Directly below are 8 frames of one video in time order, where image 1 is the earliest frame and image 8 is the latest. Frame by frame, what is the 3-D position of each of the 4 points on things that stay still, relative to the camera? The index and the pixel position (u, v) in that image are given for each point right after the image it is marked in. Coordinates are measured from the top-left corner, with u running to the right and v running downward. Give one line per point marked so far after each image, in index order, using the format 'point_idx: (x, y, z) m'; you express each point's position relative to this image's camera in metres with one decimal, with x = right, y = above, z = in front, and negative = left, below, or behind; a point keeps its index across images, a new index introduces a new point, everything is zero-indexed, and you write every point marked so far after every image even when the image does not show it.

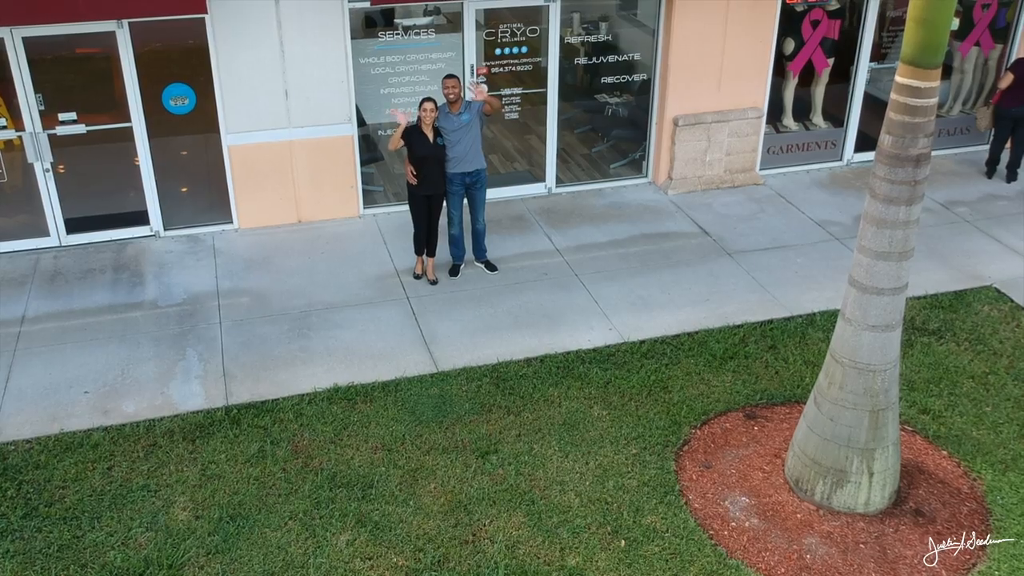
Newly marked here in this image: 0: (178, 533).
0: (-1.9, -1.4, +5.0) m
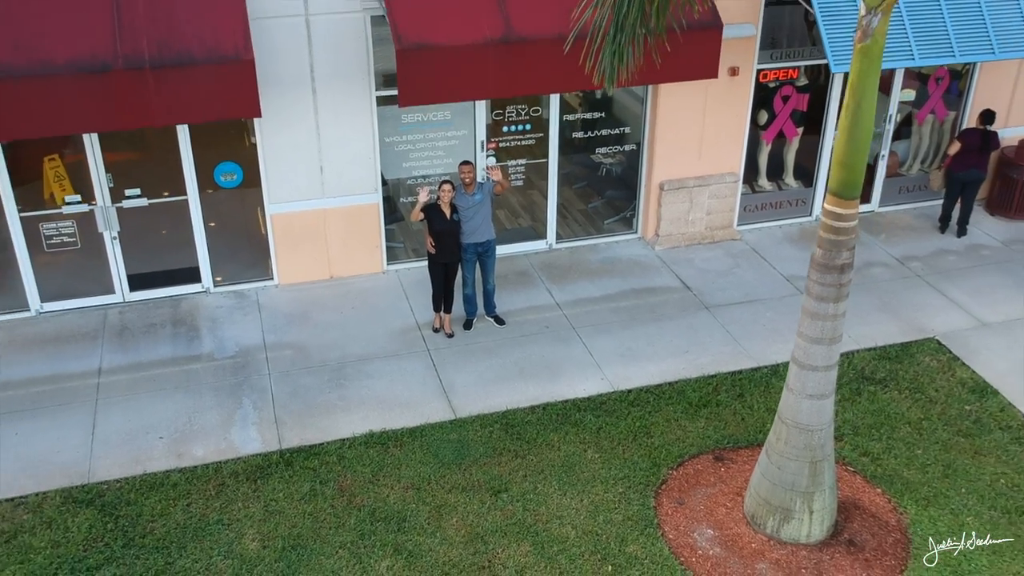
0: (-1.8, -1.9, +6.2) m
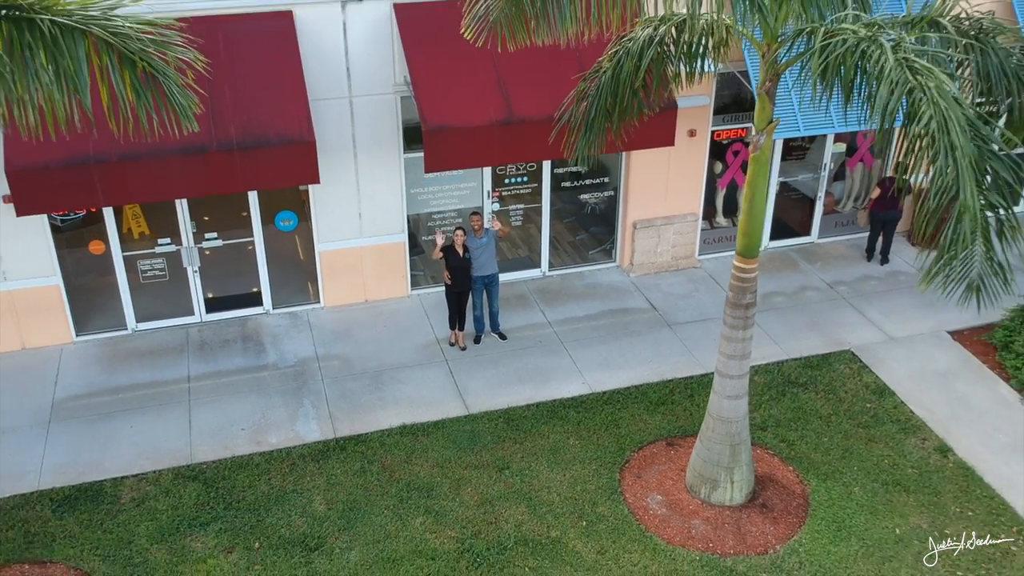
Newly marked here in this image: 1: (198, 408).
0: (-1.8, -2.2, +8.4) m
1: (-3.5, -1.3, +10.0) m
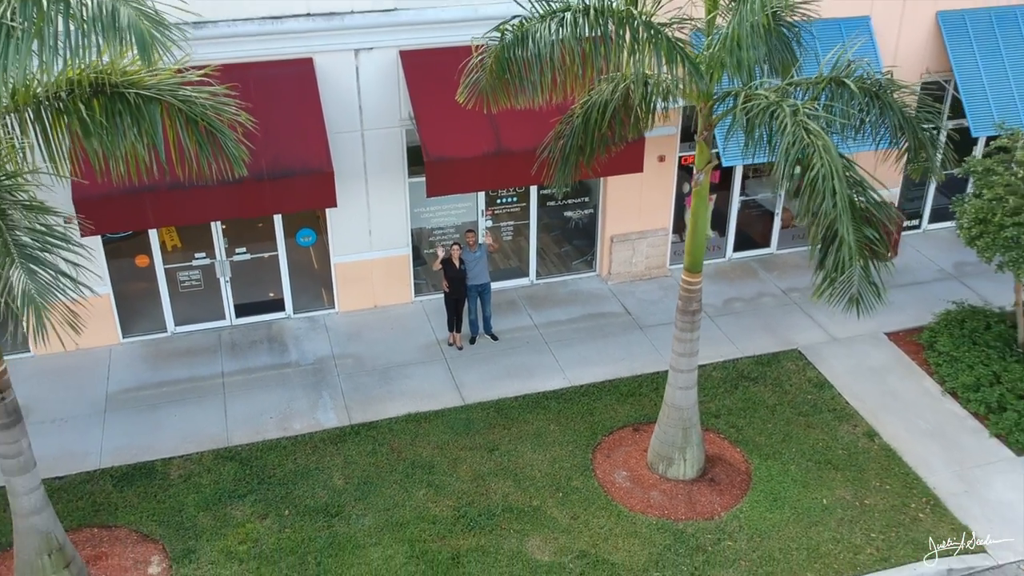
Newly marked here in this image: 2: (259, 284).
0: (-2.0, -2.3, +10.0) m
1: (-3.7, -1.4, +11.6) m
2: (-3.7, +0.1, +13.0) m
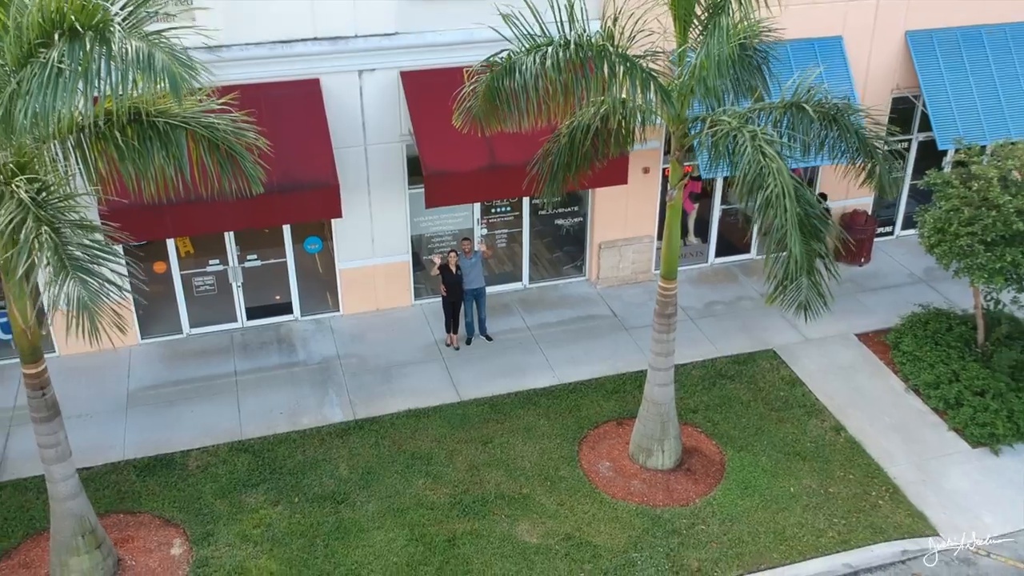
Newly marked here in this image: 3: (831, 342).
0: (-2.1, -2.3, +10.9) m
1: (-3.7, -1.5, +12.4) m
2: (-3.8, 0.0, +13.8) m
3: (+4.9, -0.8, +13.6) m
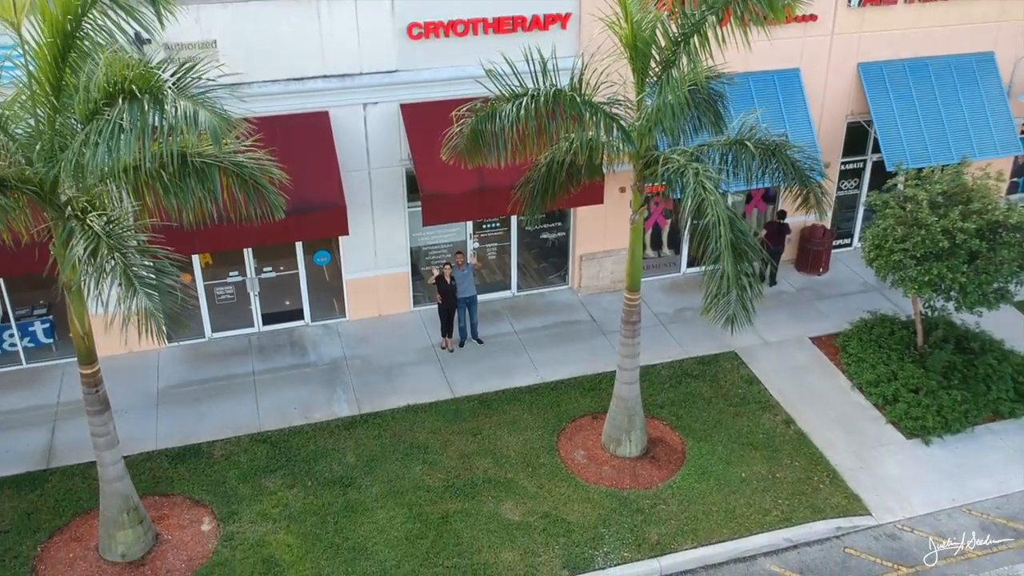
0: (-2.2, -2.5, +12.4) m
1: (-3.9, -1.7, +14.0) m
2: (-4.0, -0.2, +15.4) m
3: (+4.7, -1.0, +15.2) m
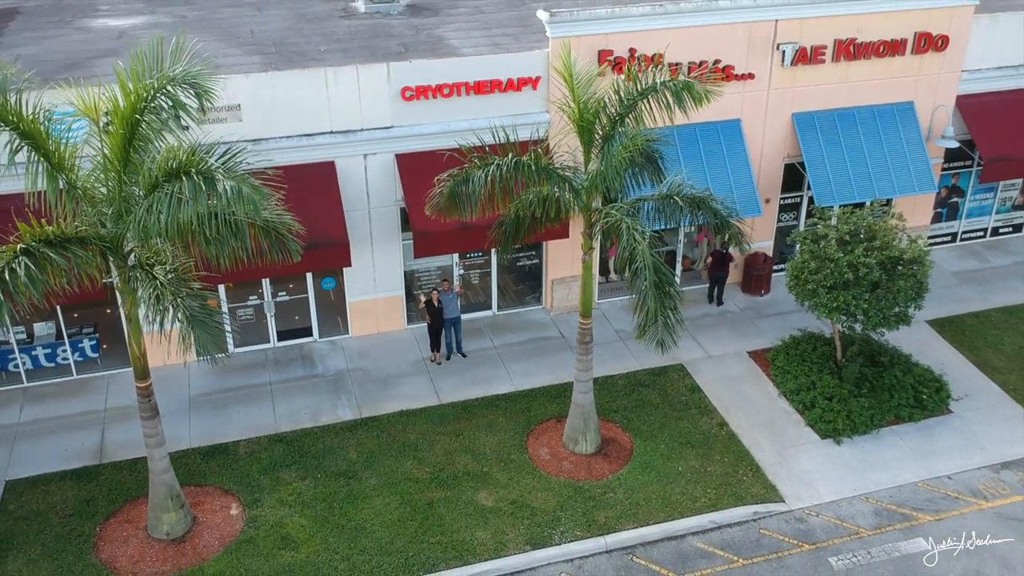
0: (-2.7, -2.9, +14.9) m
1: (-4.4, -2.1, +16.5) m
2: (-4.4, -0.6, +17.9) m
3: (+4.3, -1.4, +17.6) m
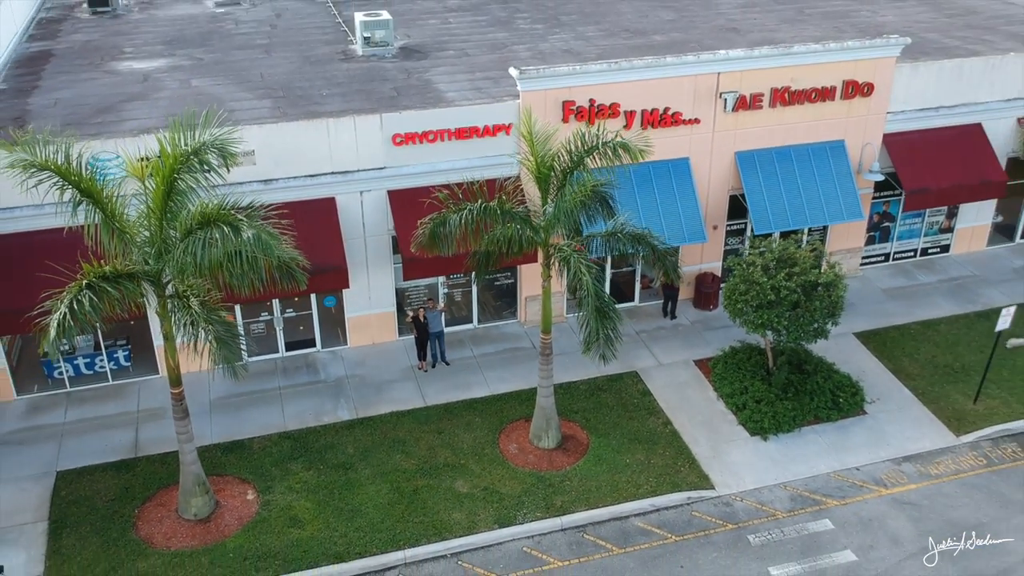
0: (-3.2, -3.3, +17.6) m
1: (-4.9, -2.5, +19.2) m
2: (-4.9, -1.0, +20.6) m
3: (+3.8, -1.8, +20.3) m
